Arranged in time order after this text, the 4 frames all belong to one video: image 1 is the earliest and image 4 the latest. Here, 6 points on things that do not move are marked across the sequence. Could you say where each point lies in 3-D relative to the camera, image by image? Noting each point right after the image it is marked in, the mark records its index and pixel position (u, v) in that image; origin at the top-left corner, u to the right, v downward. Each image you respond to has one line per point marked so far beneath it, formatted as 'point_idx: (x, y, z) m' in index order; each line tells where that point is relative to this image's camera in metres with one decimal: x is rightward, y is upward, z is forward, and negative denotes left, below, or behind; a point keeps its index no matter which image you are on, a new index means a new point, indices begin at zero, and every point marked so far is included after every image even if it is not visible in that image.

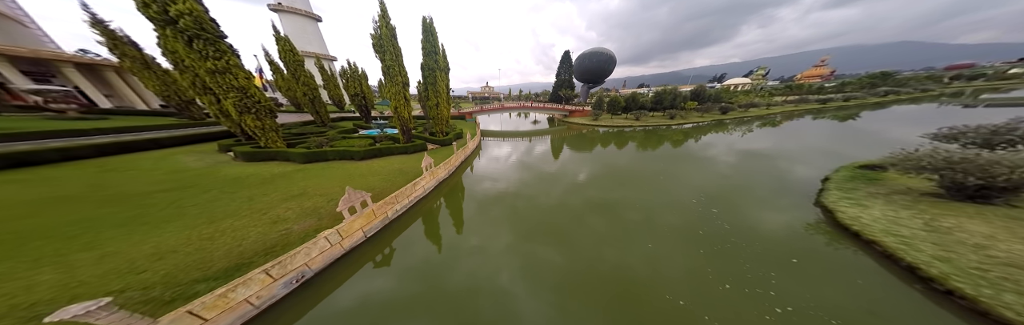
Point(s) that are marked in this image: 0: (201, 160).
0: (-21.8, +0.1, +11.8) m
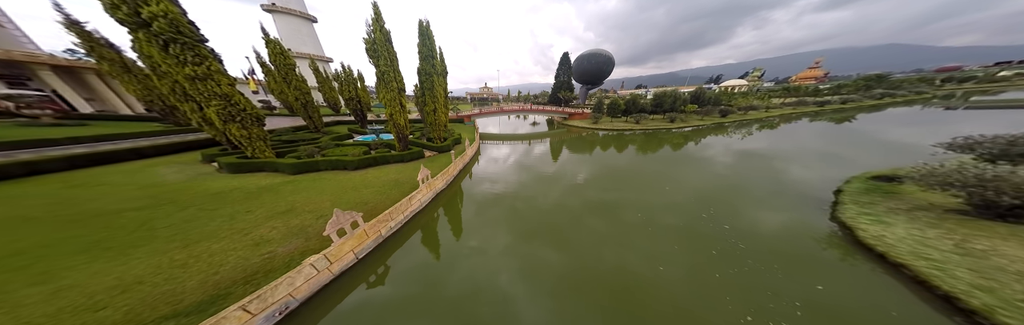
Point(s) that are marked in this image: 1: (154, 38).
0: (-21.7, -0.6, +11.1) m
1: (-19.5, +6.8, +9.2) m
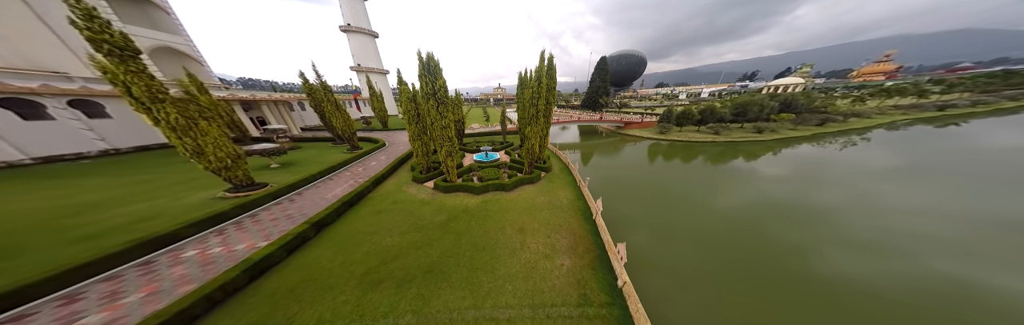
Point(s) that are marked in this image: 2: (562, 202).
0: (-21.3, -1.9, +8.0) m
1: (-19.1, +5.5, +6.1) m
2: (+3.1, -2.6, +10.6) m
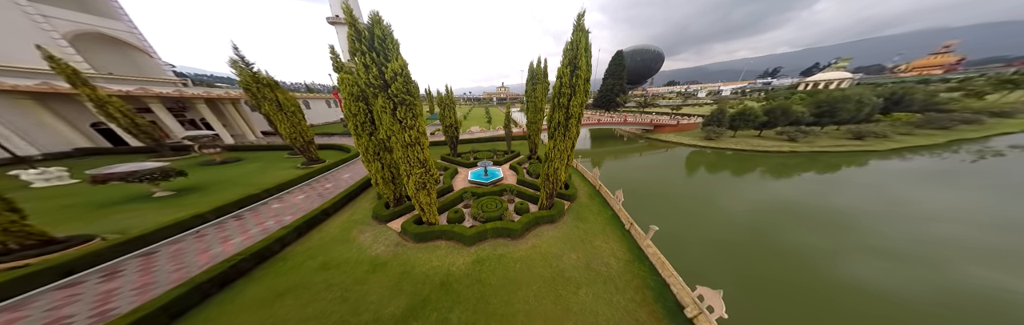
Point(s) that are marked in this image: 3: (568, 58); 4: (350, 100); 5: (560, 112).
0: (-20.8, -3.1, +4.2) m
1: (-18.7, +4.3, +2.3) m
2: (+3.6, -3.9, +6.3) m
3: (+2.3, +4.4, +7.1) m
4: (-6.1, +2.4, +6.3) m
5: (+2.0, +2.3, +7.2) m
